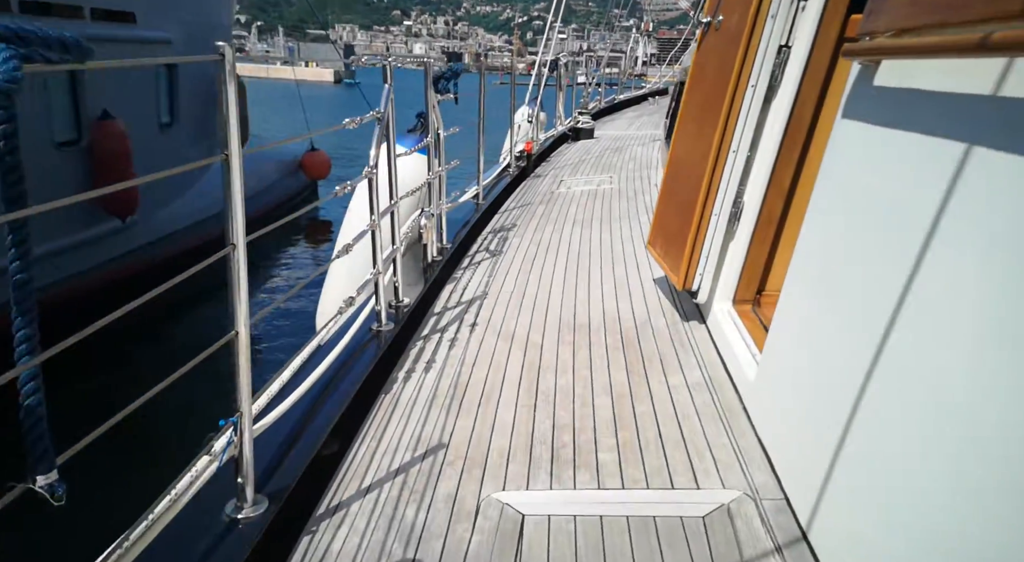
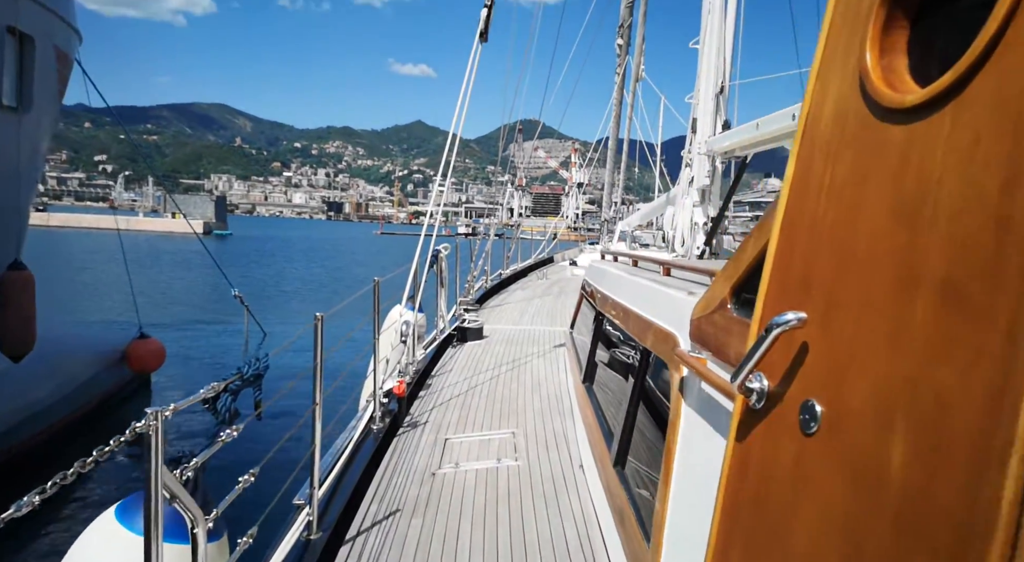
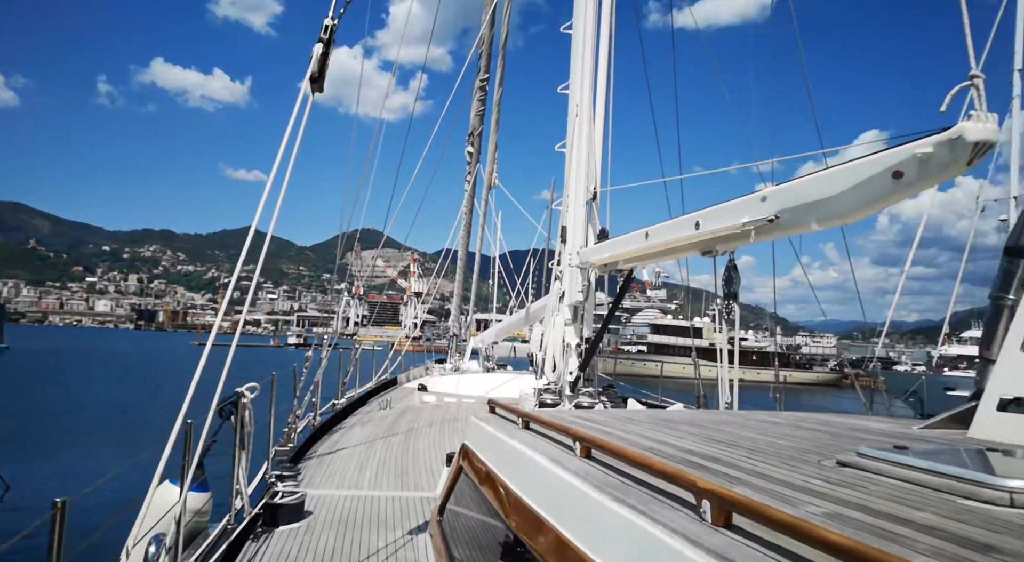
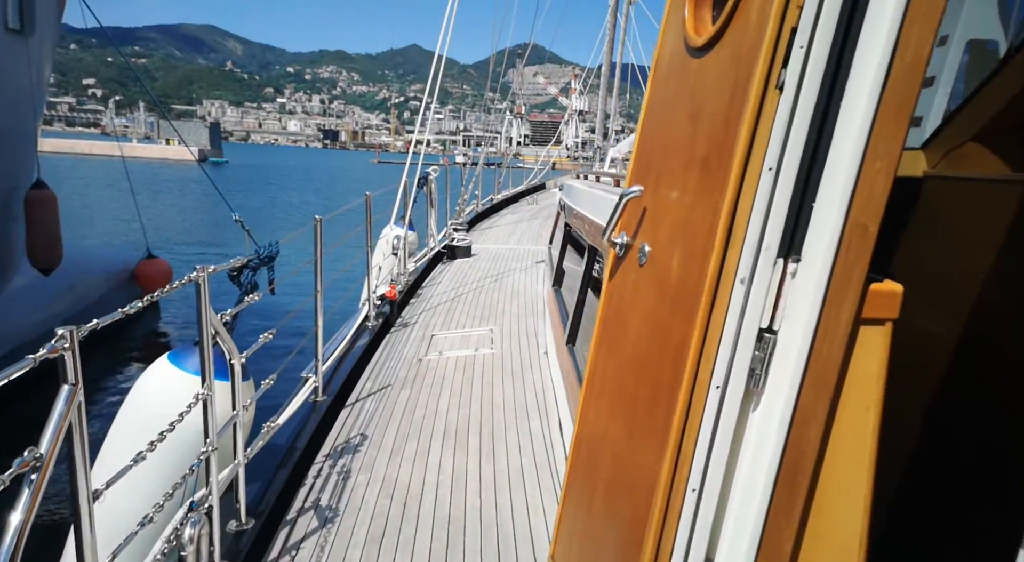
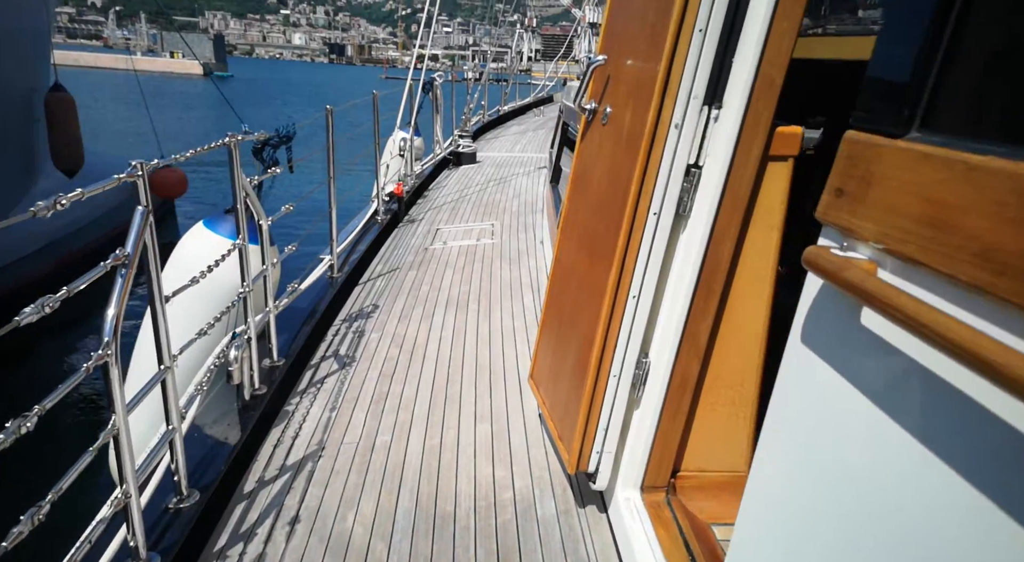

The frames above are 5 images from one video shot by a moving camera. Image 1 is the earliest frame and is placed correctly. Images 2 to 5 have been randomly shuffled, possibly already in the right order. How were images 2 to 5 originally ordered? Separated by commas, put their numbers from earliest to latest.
5, 4, 2, 3
